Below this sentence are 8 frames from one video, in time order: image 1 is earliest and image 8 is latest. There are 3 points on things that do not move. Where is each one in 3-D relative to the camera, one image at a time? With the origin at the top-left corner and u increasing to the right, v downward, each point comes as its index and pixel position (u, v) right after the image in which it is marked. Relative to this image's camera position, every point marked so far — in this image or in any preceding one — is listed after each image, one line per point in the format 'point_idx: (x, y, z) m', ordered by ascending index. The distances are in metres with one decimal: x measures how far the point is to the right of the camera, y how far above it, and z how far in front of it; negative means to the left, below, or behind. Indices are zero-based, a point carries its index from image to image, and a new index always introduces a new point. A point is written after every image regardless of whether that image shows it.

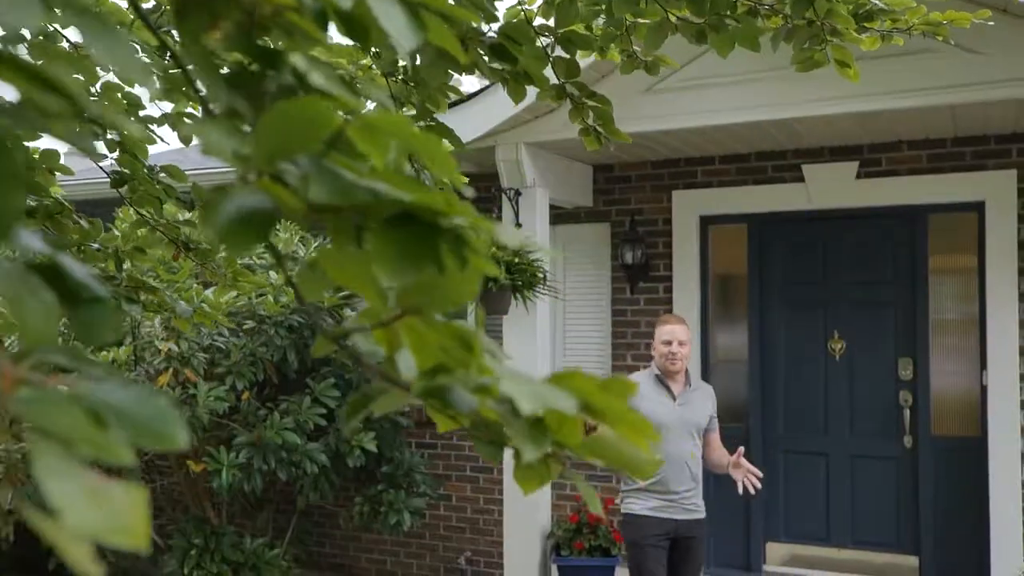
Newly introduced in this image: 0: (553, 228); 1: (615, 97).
0: (+0.3, +0.4, +6.7) m
1: (+0.6, +1.0, +5.2) m
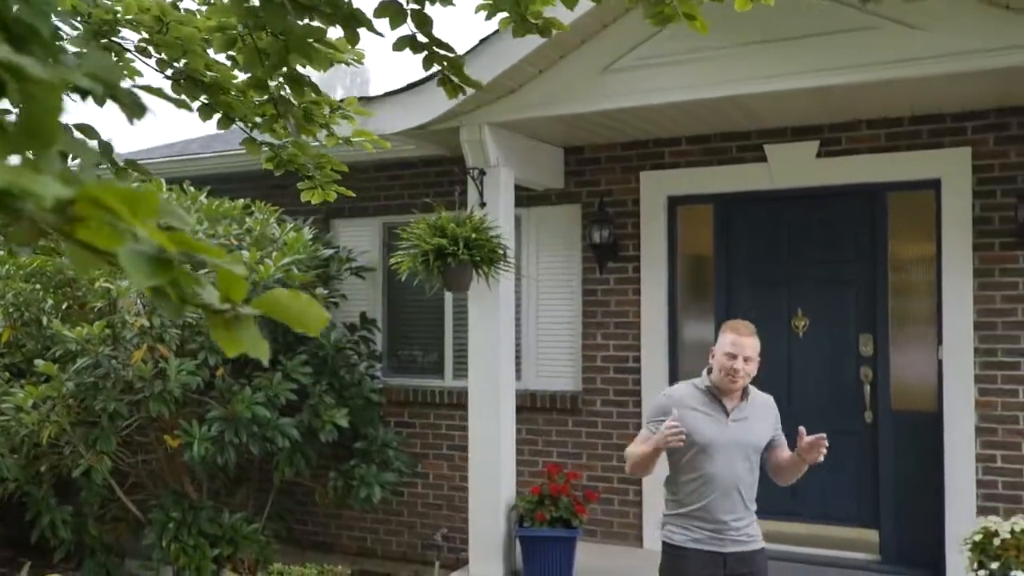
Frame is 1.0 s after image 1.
0: (+0.1, +0.5, +6.8) m
1: (+0.3, +1.1, +5.3) m
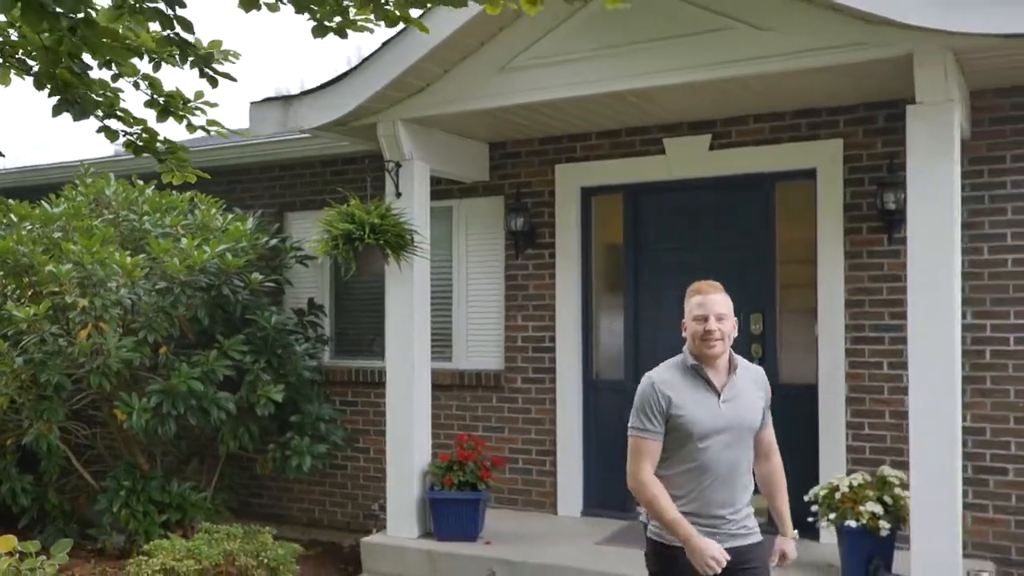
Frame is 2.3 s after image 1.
0: (-0.4, +0.7, +7.3) m
1: (-0.2, +1.3, +5.8) m
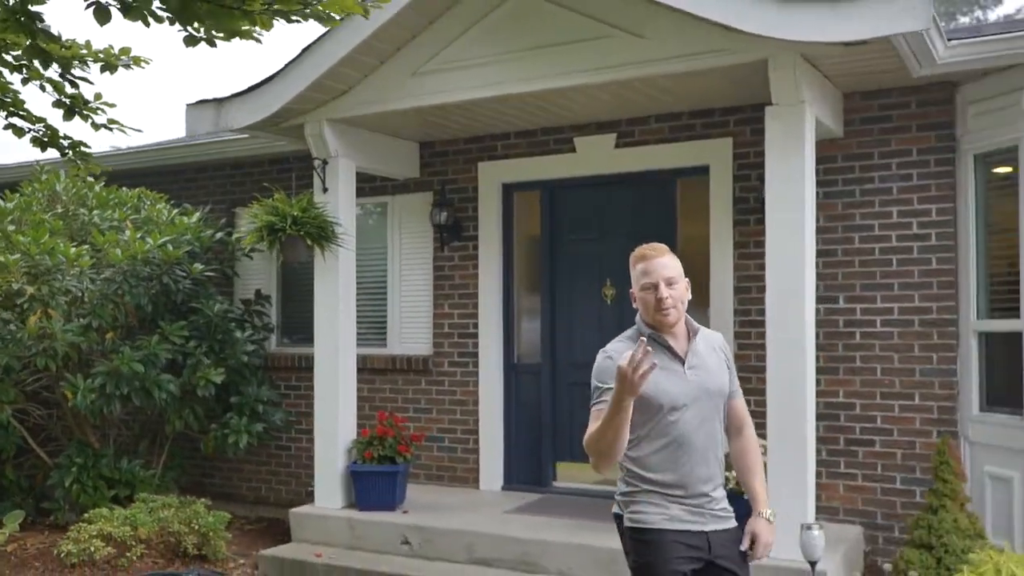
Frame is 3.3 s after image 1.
0: (-1.0, +0.7, +7.7) m
1: (-0.8, +1.3, +6.2) m
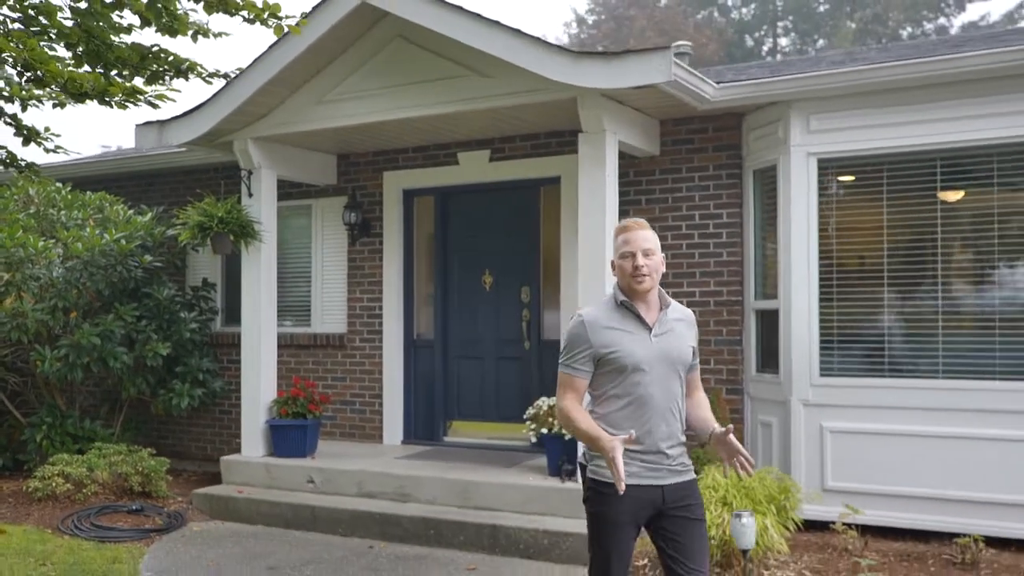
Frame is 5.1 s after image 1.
0: (-1.9, +0.8, +9.2) m
1: (-1.7, +1.4, +7.7) m
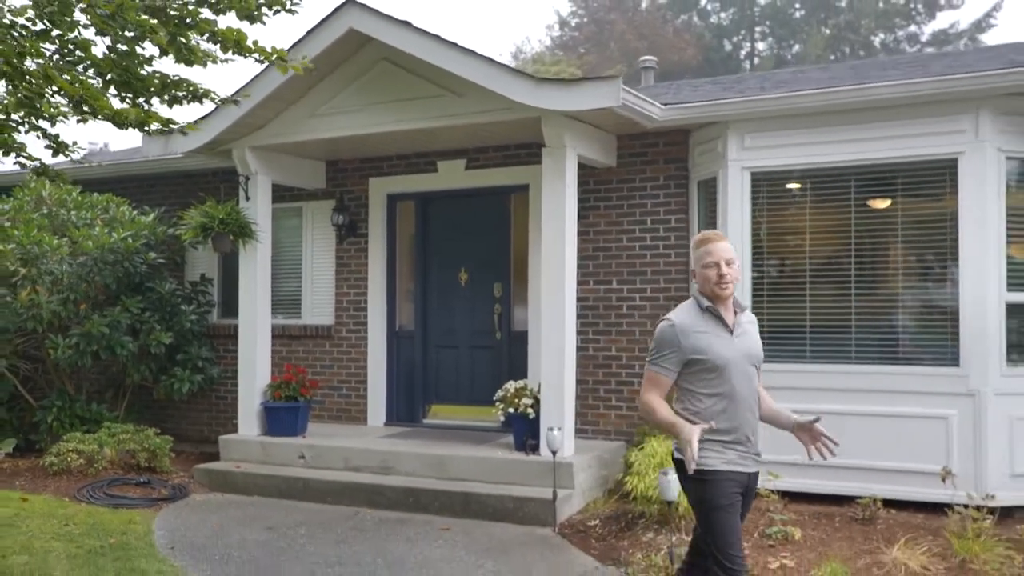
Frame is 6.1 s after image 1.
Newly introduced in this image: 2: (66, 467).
0: (-2.2, +0.9, +10.0) m
1: (-1.9, +1.5, +8.5) m
2: (-3.9, -1.6, +8.4) m
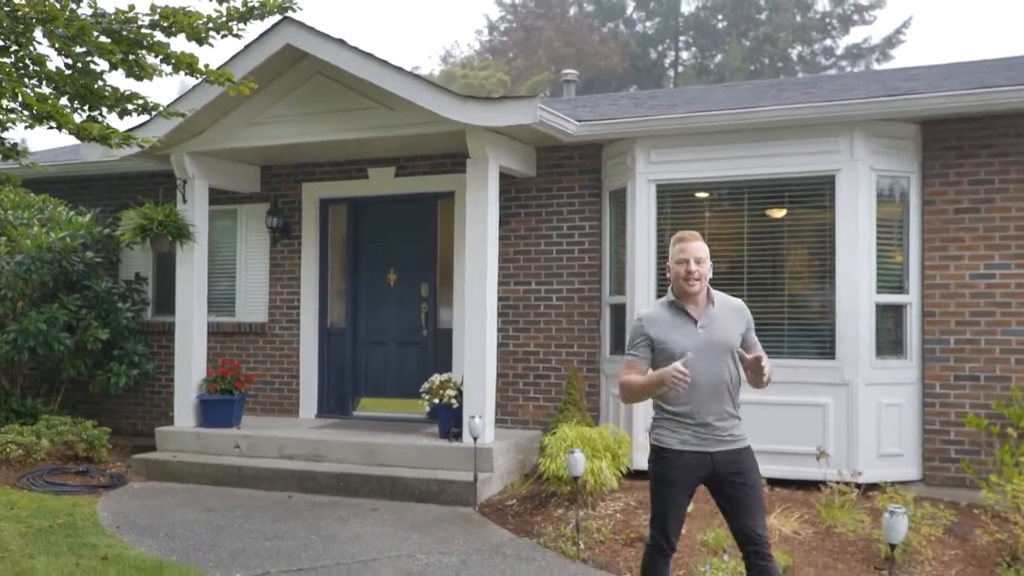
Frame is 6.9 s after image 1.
0: (-3.0, +0.9, +10.4) m
1: (-2.6, +1.5, +9.0) m
2: (-4.6, -1.5, +8.7) m
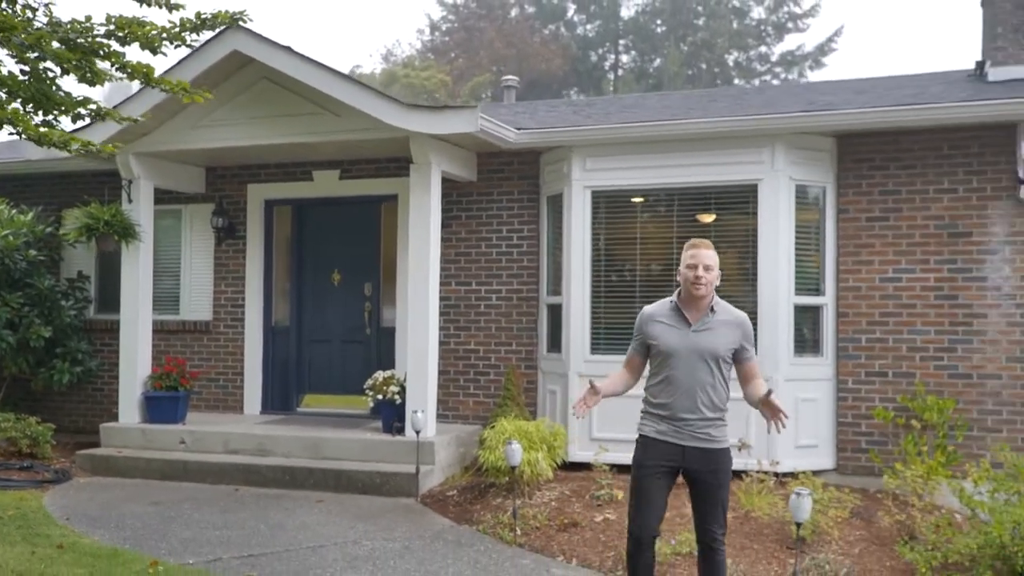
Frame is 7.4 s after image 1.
0: (-3.6, +0.9, +10.6) m
1: (-3.2, +1.5, +9.1) m
2: (-5.1, -1.5, +8.7) m
